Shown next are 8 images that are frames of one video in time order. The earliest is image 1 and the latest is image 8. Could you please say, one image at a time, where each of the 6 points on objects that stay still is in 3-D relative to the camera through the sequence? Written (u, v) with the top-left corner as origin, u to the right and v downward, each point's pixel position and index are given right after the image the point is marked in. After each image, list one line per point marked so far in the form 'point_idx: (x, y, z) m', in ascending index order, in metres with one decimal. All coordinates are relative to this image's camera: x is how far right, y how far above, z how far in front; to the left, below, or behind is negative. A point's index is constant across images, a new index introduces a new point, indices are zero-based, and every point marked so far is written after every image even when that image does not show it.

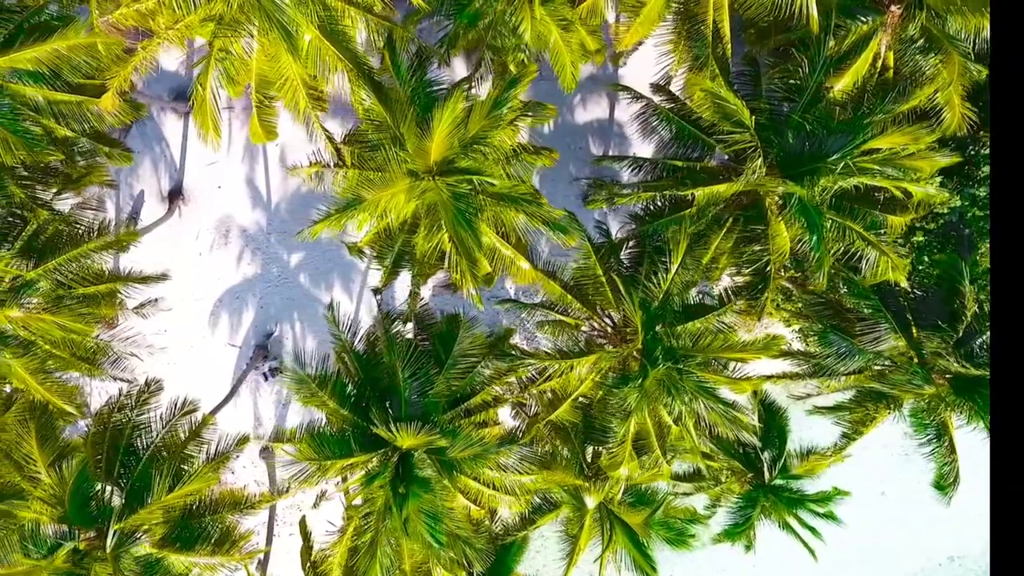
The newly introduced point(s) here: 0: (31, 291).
0: (-3.8, 0.0, +7.2) m
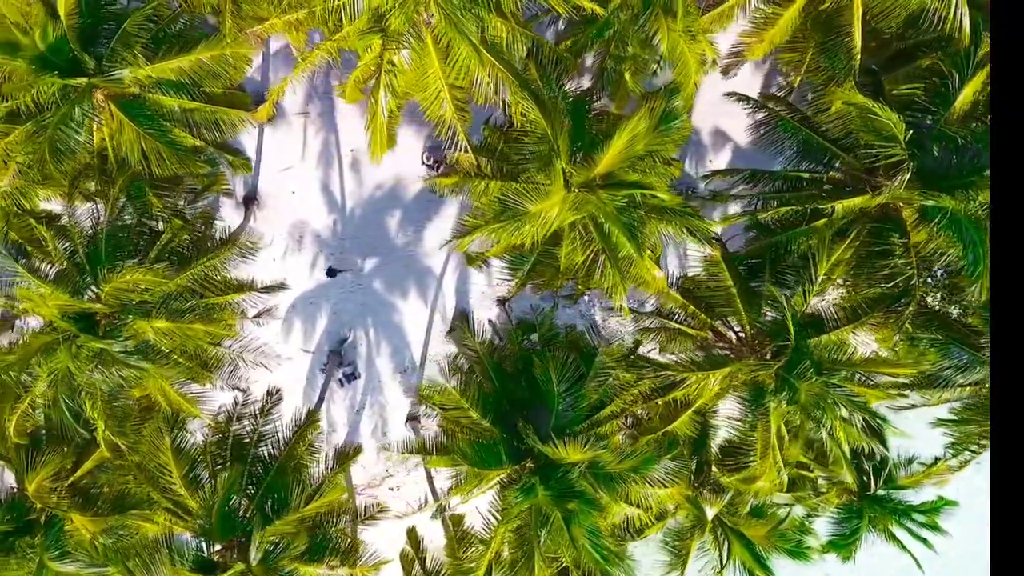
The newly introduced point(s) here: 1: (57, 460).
0: (-2.6, -0.1, +7.2) m
1: (-4.1, -1.5, +7.7) m
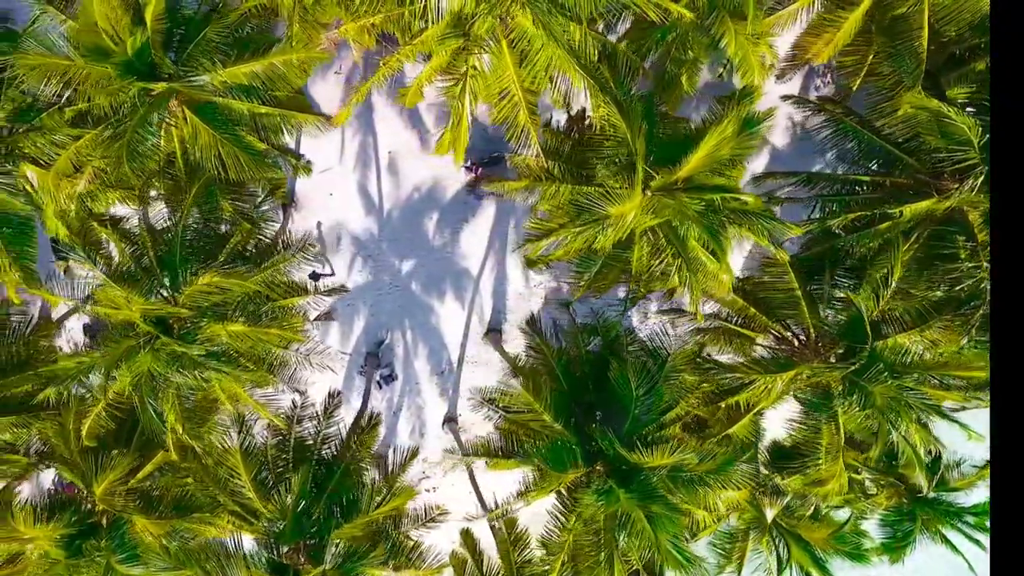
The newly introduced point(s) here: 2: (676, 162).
0: (-2.0, -0.1, +7.2) m
1: (-3.5, -1.6, +7.8) m
2: (+1.2, +0.9, +6.4) m
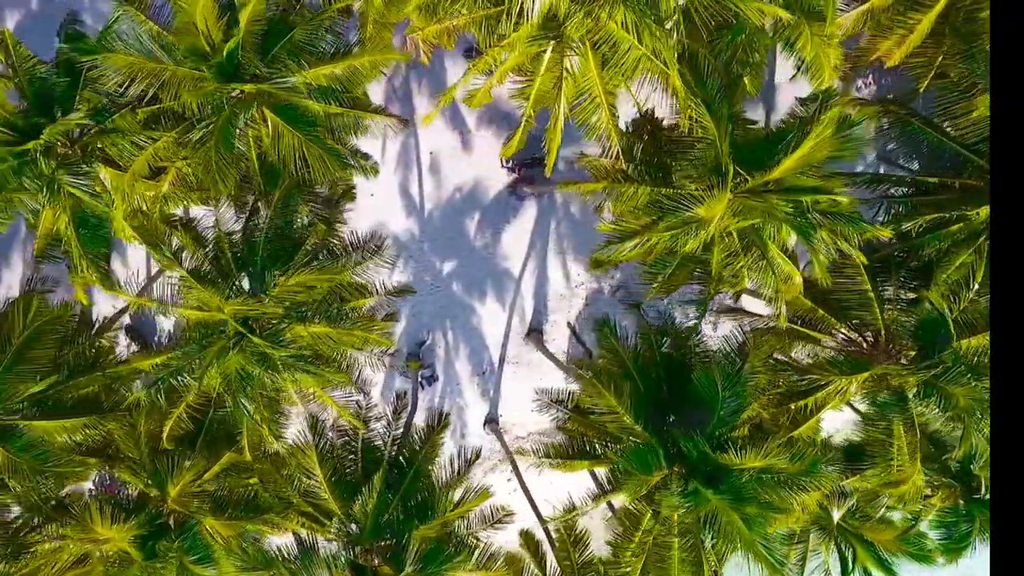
0: (-1.4, -0.1, +7.2) m
1: (-2.9, -1.6, +7.8) m
2: (+1.9, +0.9, +6.4) m
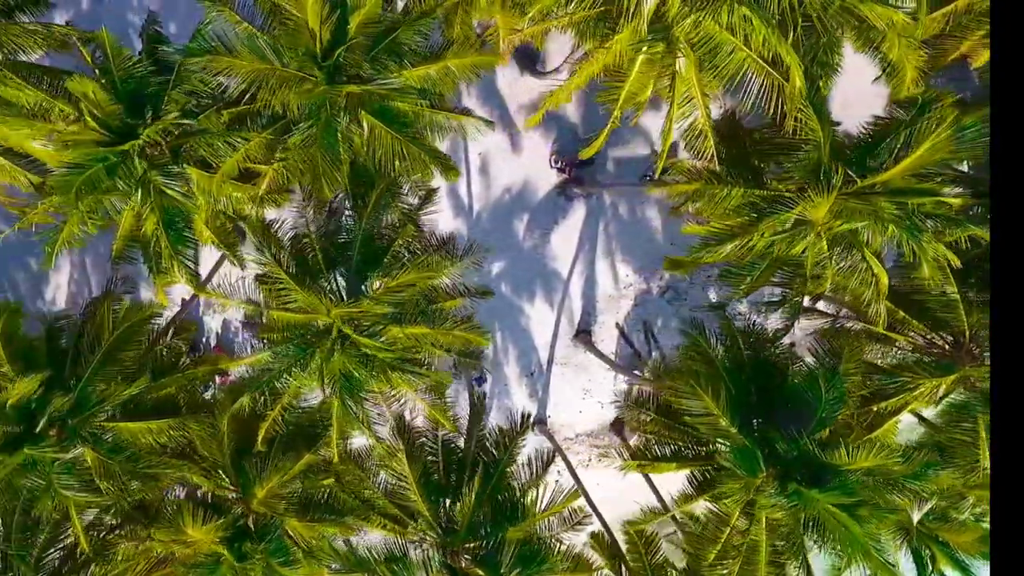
0: (-0.6, -0.1, +7.2) m
1: (-2.1, -1.6, +7.8) m
2: (+2.6, +0.9, +6.4) m
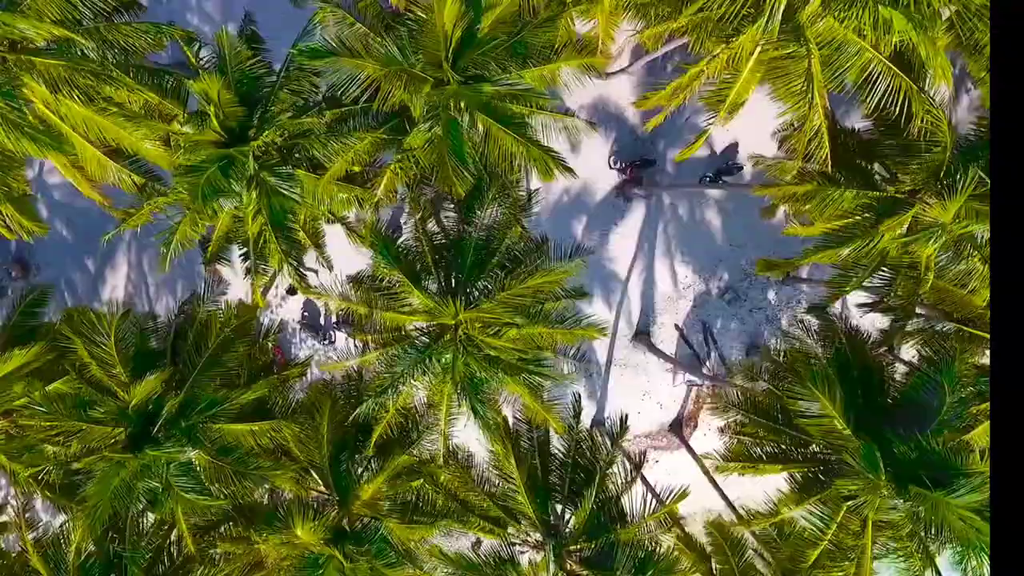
0: (+0.3, -0.1, +7.2) m
1: (-1.2, -1.6, +7.7) m
2: (+3.6, +0.9, +6.3) m
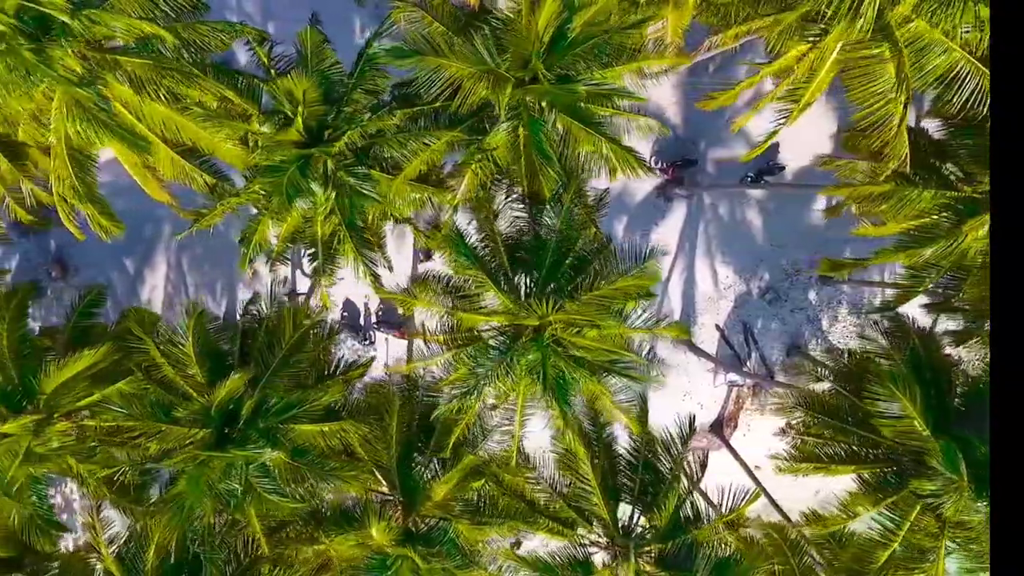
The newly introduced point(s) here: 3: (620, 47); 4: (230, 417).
0: (+0.9, -0.2, +7.2) m
1: (-0.6, -1.6, +7.7) m
2: (+4.2, +0.9, +6.3) m
3: (+0.8, +1.9, +6.7) m
4: (-2.4, -1.1, +7.3) m
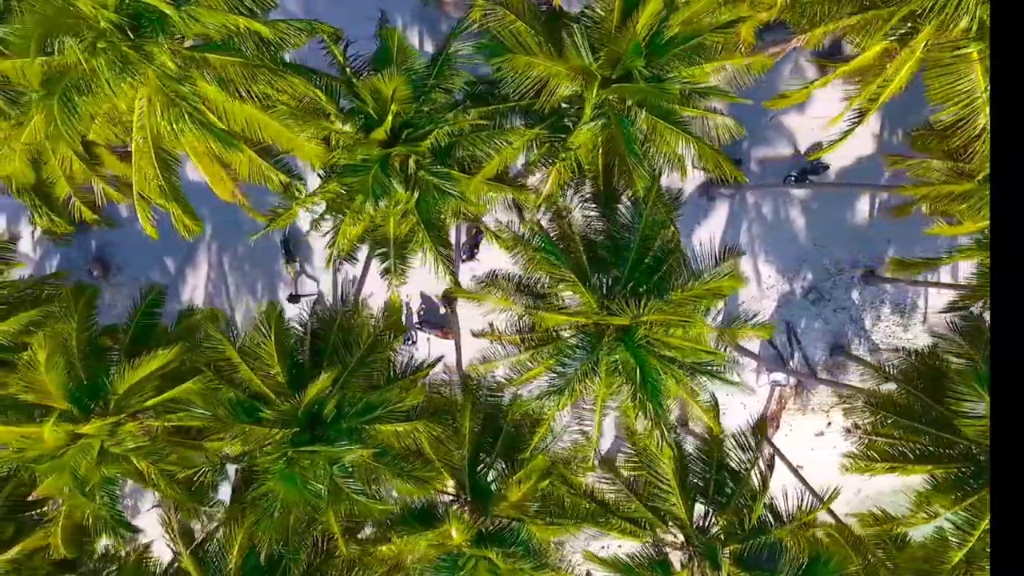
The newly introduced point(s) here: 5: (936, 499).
0: (+1.6, -0.1, +7.1) m
1: (+0.1, -1.6, +7.7) m
2: (+4.9, +0.9, +6.3) m
3: (+1.5, +1.9, +6.7) m
4: (-1.7, -1.1, +7.3) m
5: (+3.8, -1.9, +7.6) m
